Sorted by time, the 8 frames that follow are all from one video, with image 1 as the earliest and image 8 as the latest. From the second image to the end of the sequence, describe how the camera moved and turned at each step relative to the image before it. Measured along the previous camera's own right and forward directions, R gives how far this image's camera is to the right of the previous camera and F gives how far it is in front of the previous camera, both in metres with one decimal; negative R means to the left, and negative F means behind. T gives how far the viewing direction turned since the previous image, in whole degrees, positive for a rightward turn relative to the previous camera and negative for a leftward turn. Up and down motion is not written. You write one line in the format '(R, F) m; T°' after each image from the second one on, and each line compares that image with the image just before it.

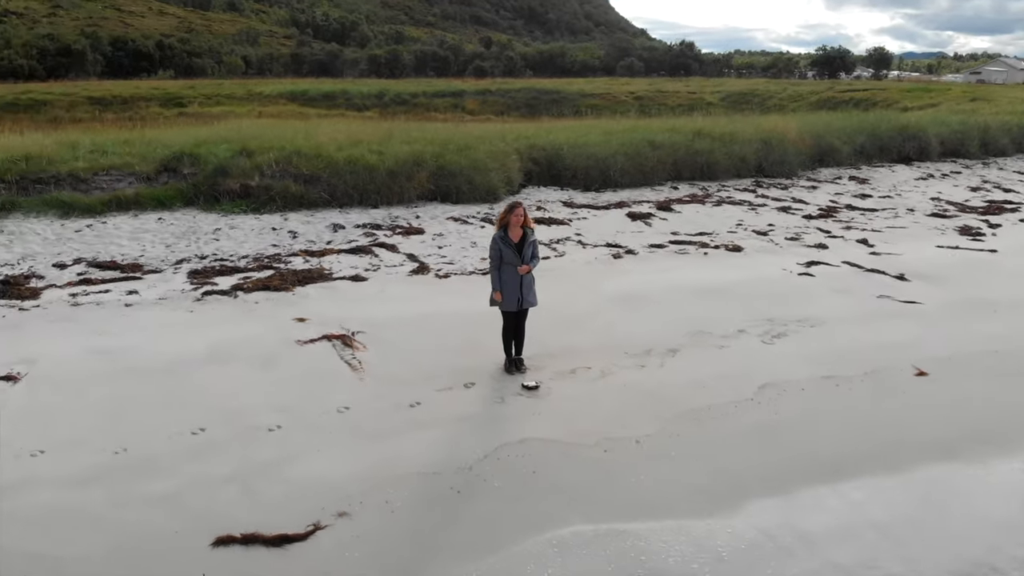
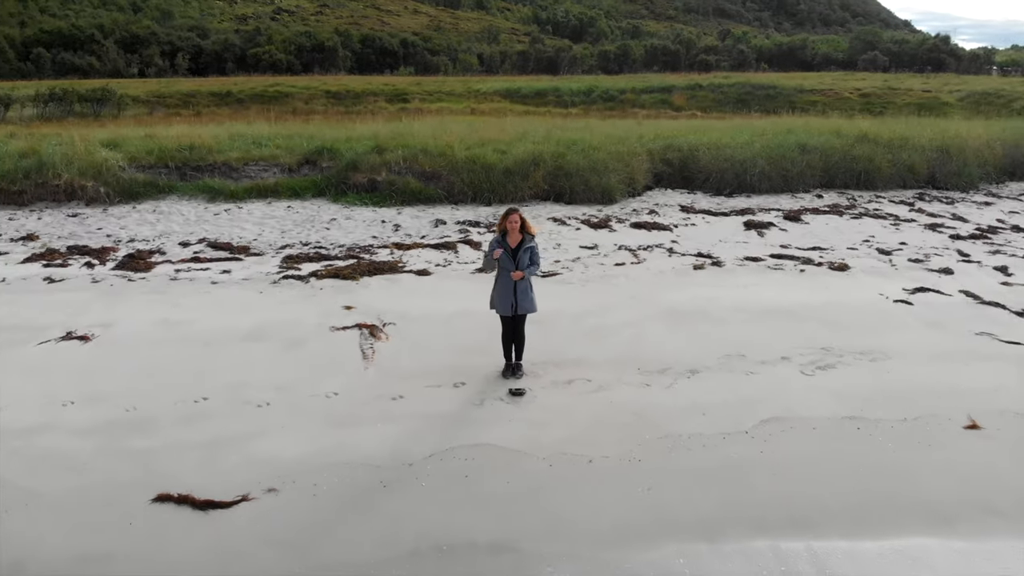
(+2.0, +0.3) m; -17°
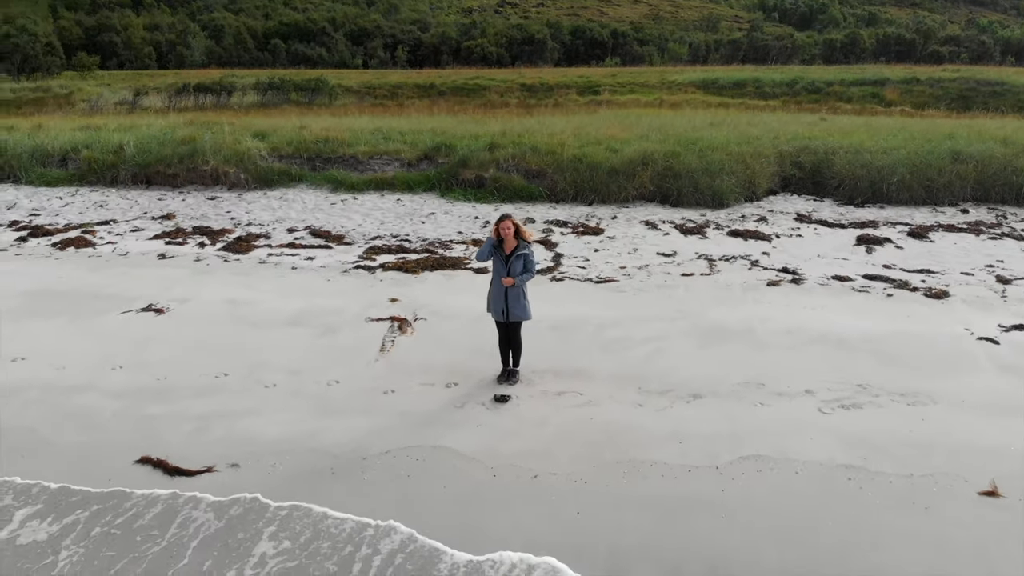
(+1.9, +0.3) m; -15°
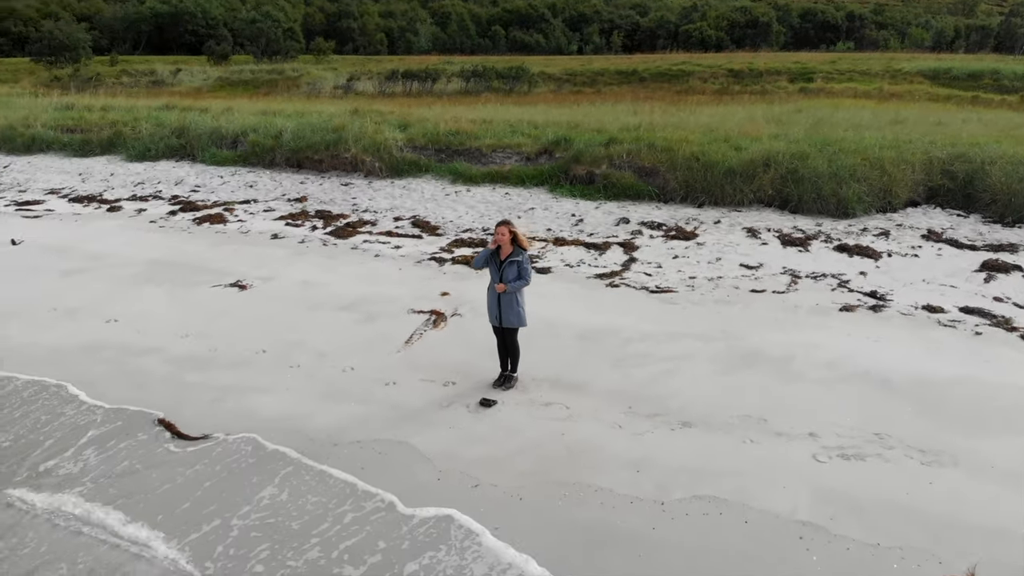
(+1.9, +0.3) m; -16°
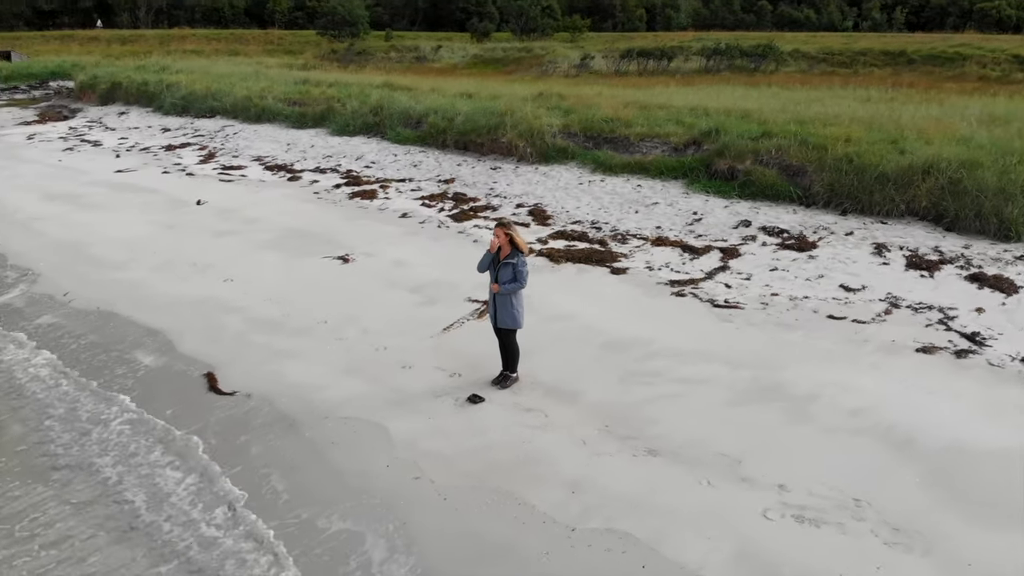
(+2.2, +0.4) m; -19°
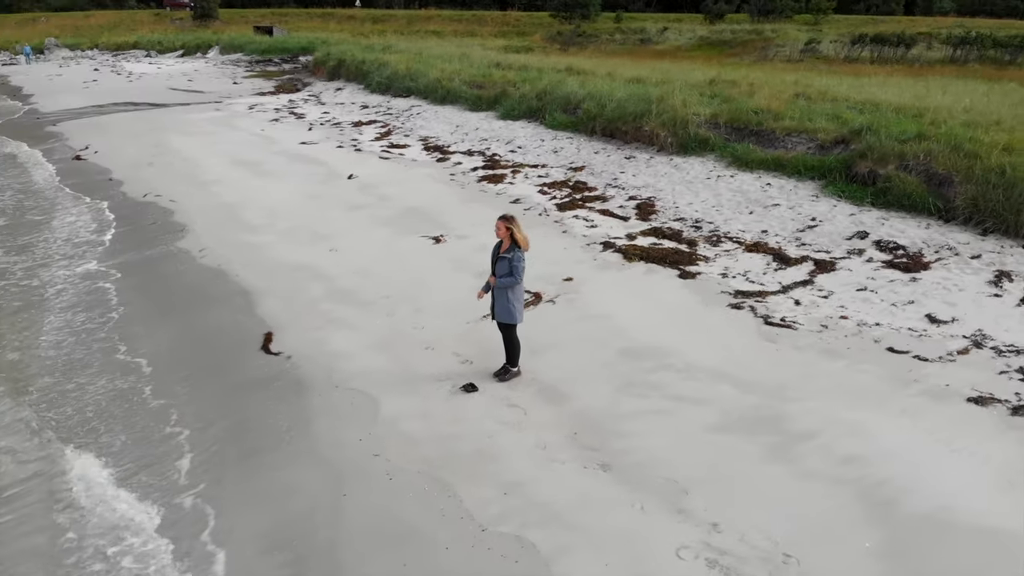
(+2.0, +0.3) m; -17°
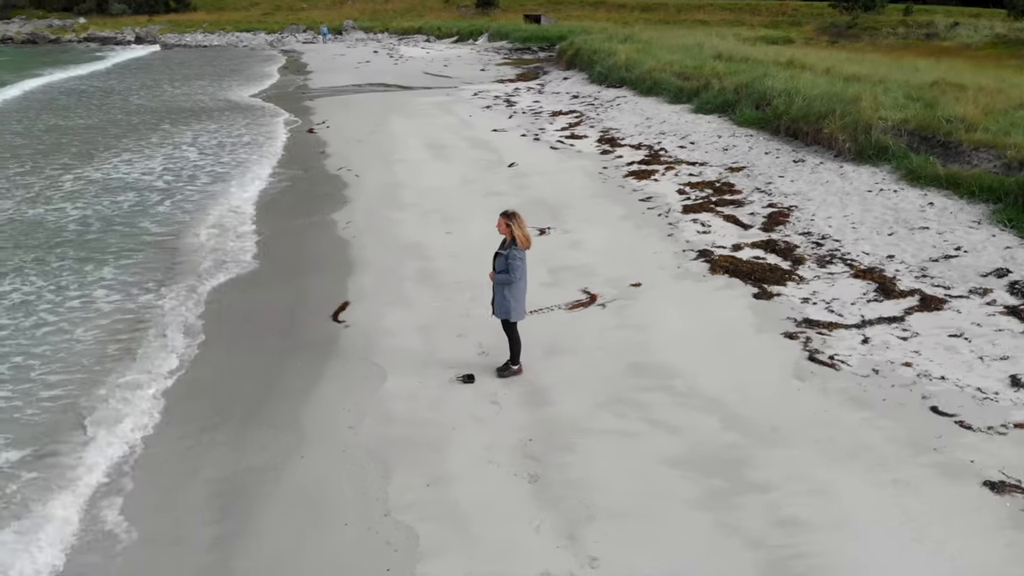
(+2.2, +0.5) m; -19°
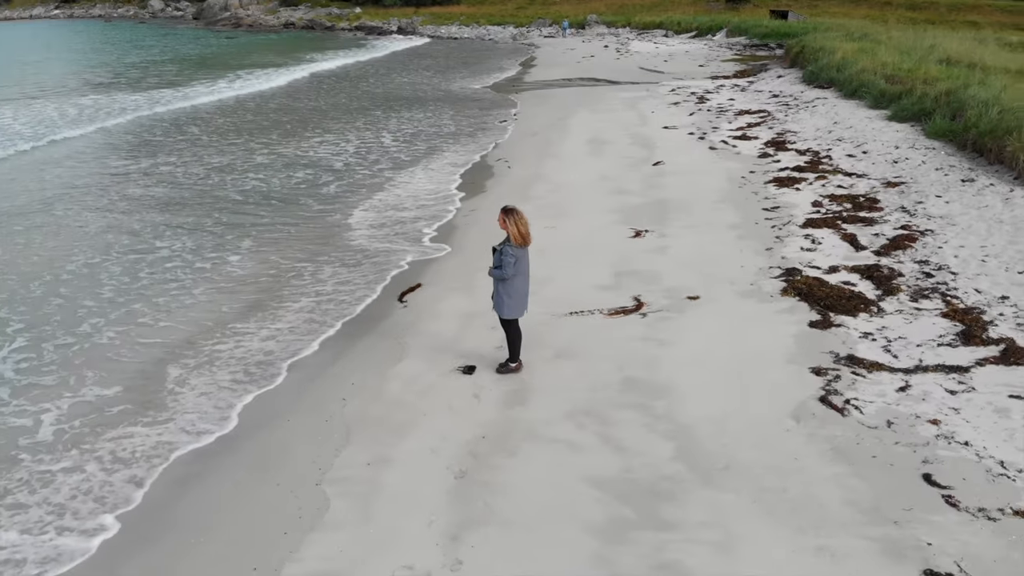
(+2.0, +0.4) m; -17°
